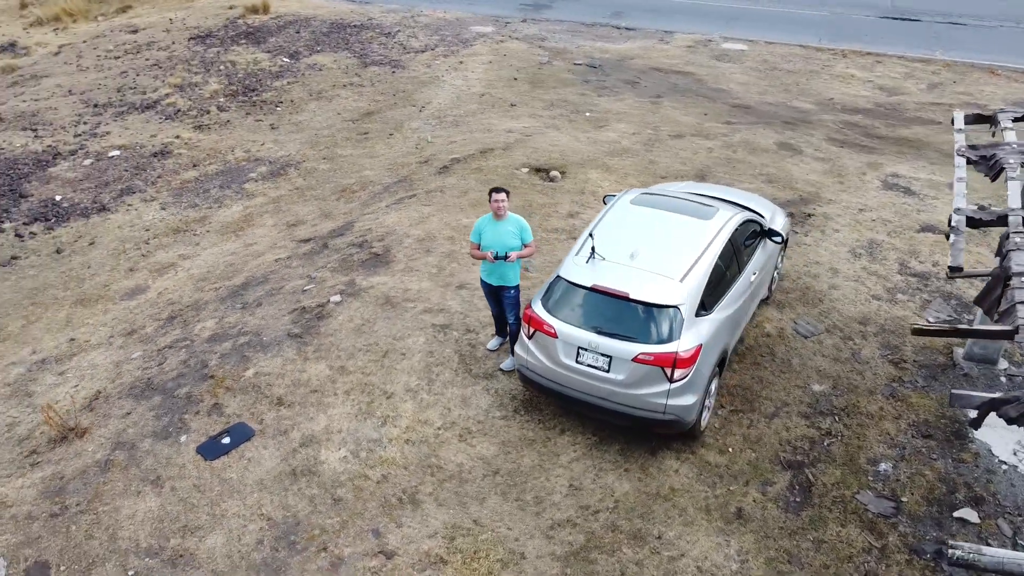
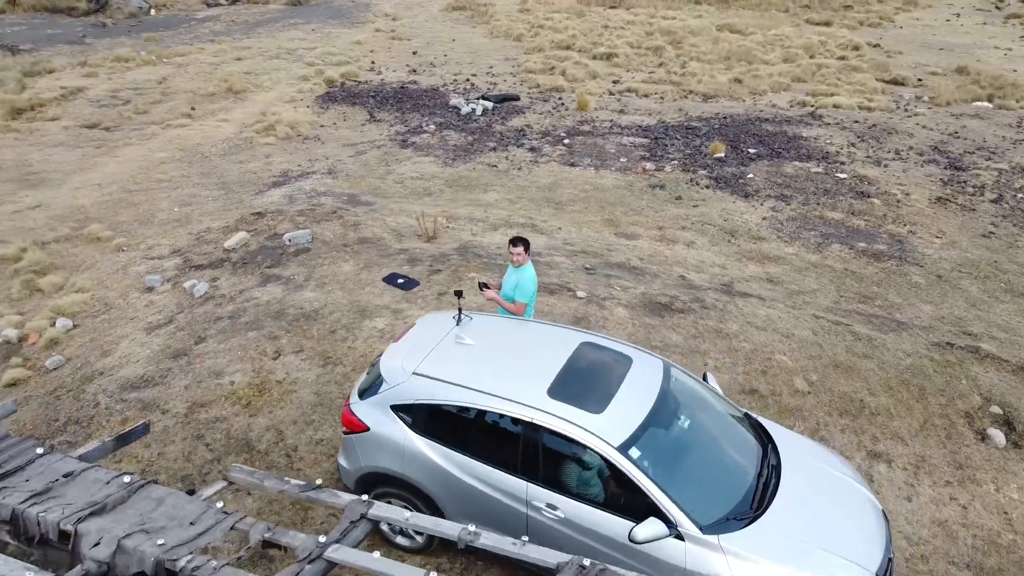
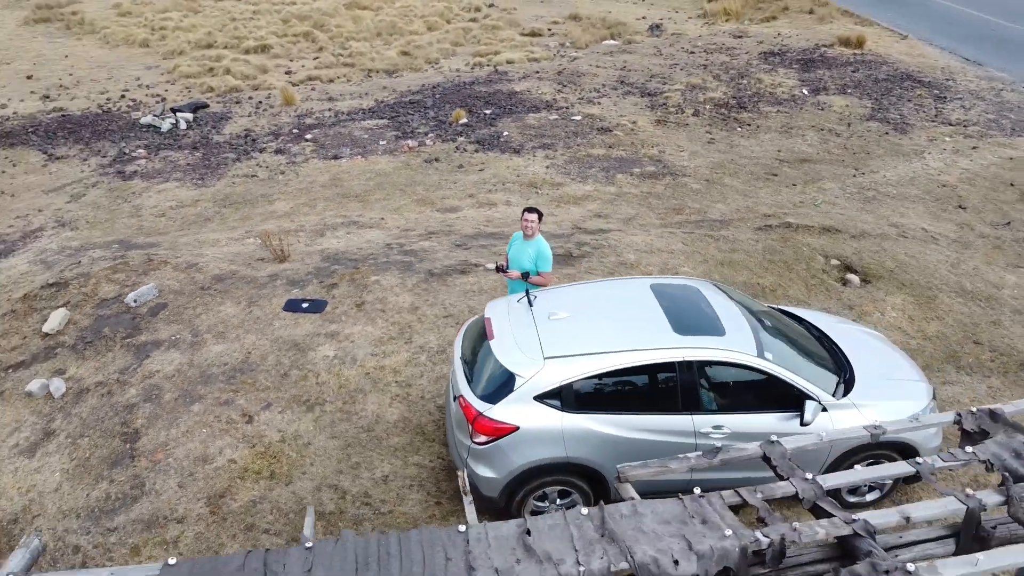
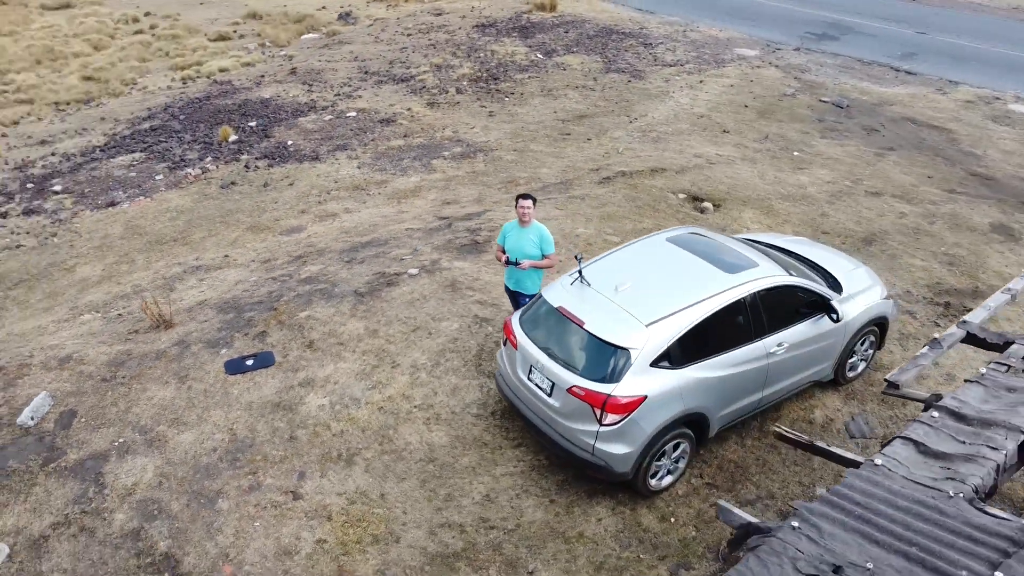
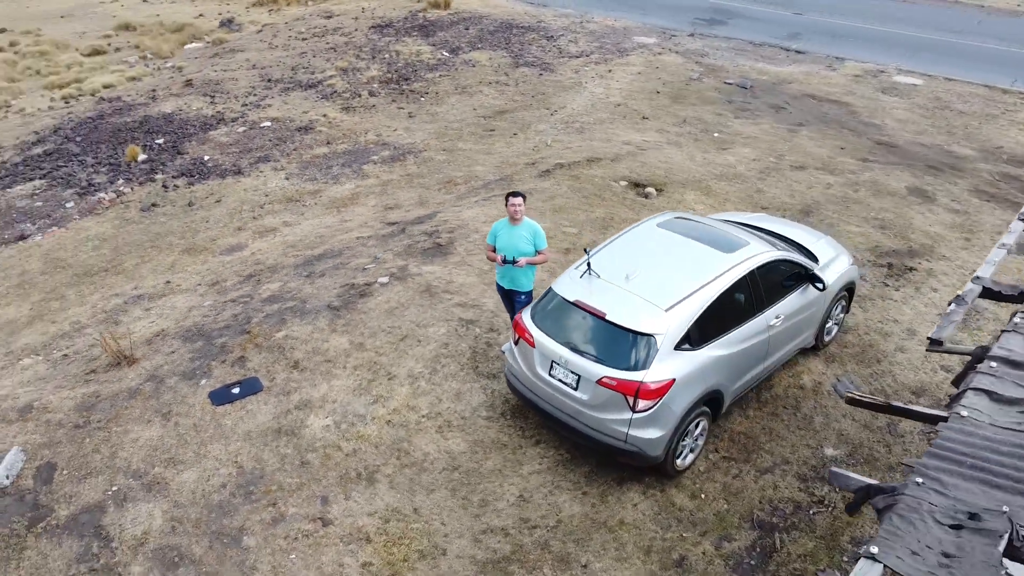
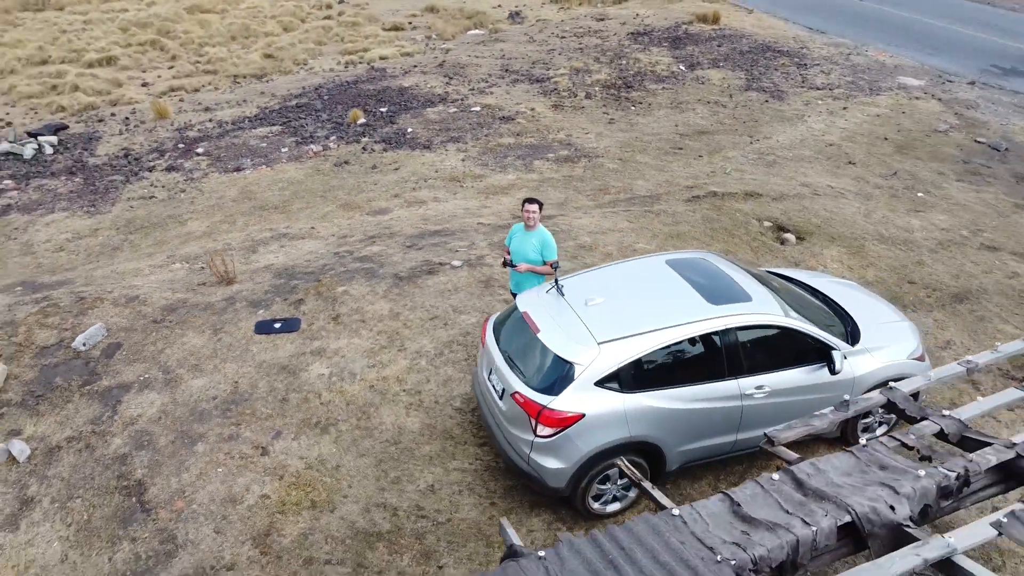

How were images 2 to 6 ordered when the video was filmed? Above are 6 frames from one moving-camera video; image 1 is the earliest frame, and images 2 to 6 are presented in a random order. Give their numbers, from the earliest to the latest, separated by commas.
5, 4, 6, 3, 2
